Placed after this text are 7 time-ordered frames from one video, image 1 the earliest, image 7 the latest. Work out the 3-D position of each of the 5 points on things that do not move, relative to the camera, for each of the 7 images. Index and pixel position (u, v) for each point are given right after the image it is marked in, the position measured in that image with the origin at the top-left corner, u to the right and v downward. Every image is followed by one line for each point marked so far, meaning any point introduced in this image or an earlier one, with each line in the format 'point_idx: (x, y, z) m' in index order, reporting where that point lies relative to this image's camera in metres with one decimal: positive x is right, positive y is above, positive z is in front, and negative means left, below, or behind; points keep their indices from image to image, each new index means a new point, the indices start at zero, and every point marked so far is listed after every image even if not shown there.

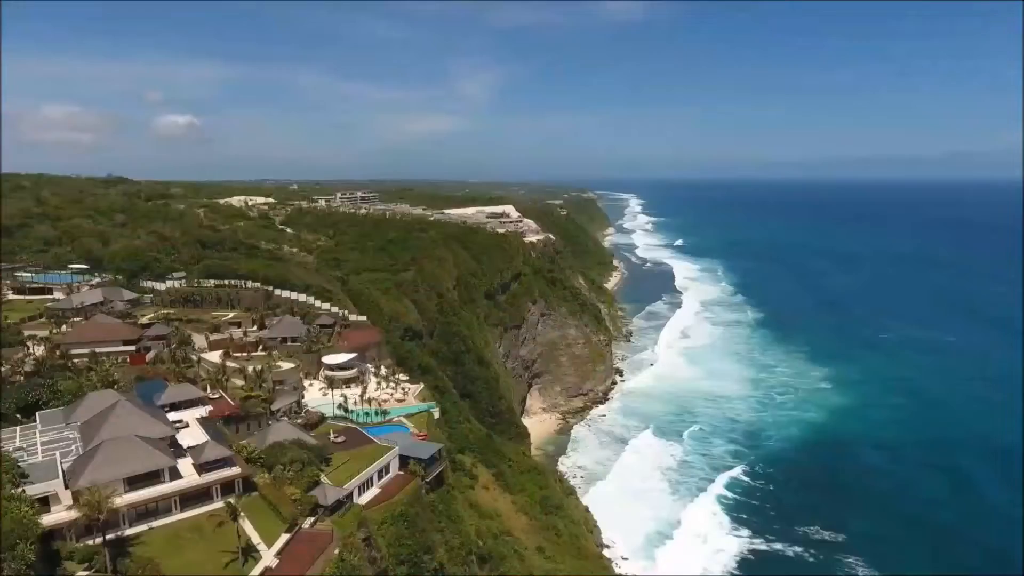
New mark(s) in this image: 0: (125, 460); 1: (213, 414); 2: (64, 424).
0: (-8.6, -3.9, +14.5) m
1: (-8.9, -3.8, +19.4) m
2: (-11.8, -3.6, +17.0) m
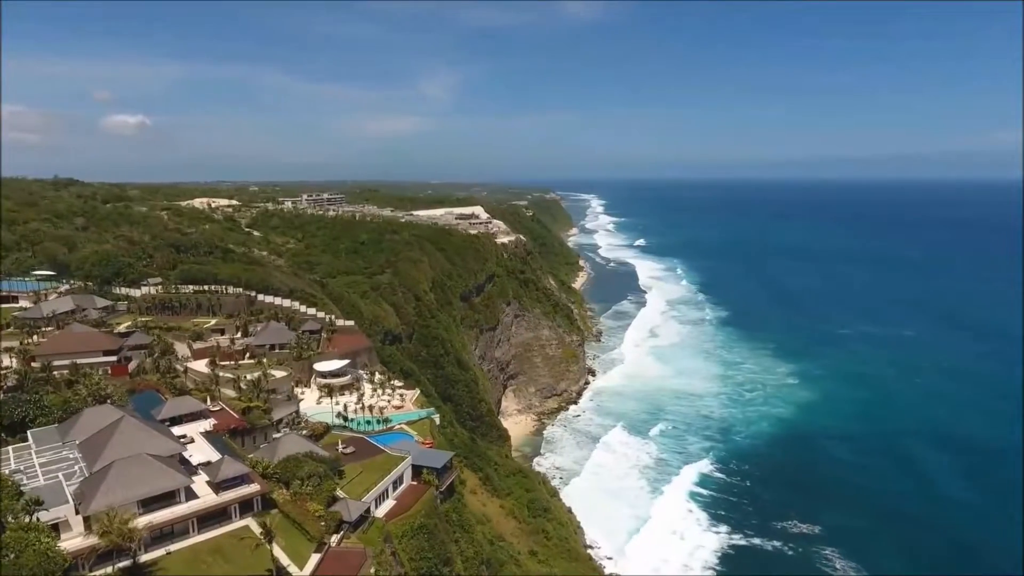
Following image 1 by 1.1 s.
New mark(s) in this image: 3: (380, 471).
0: (-7.8, -4.1, +13.6) m
1: (-8.3, -4.0, +18.5) m
2: (-11.1, -3.8, +15.9) m
3: (-3.8, -5.4, +18.9) m
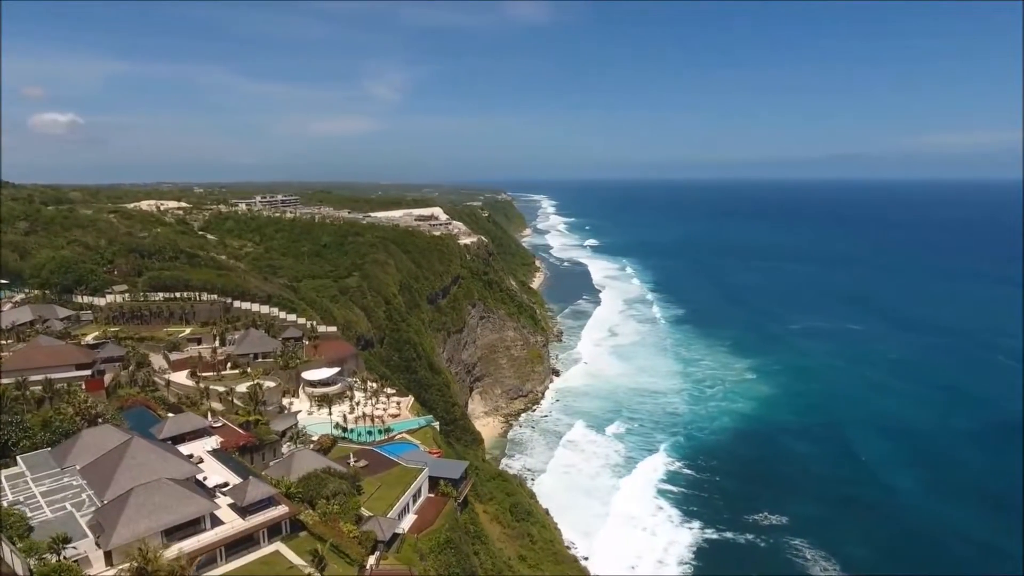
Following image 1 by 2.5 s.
0: (-6.7, -4.3, +12.5) m
1: (-7.6, -4.2, +17.3) m
2: (-10.2, -4.1, +14.5) m
3: (-3.1, -5.5, +18.1) m
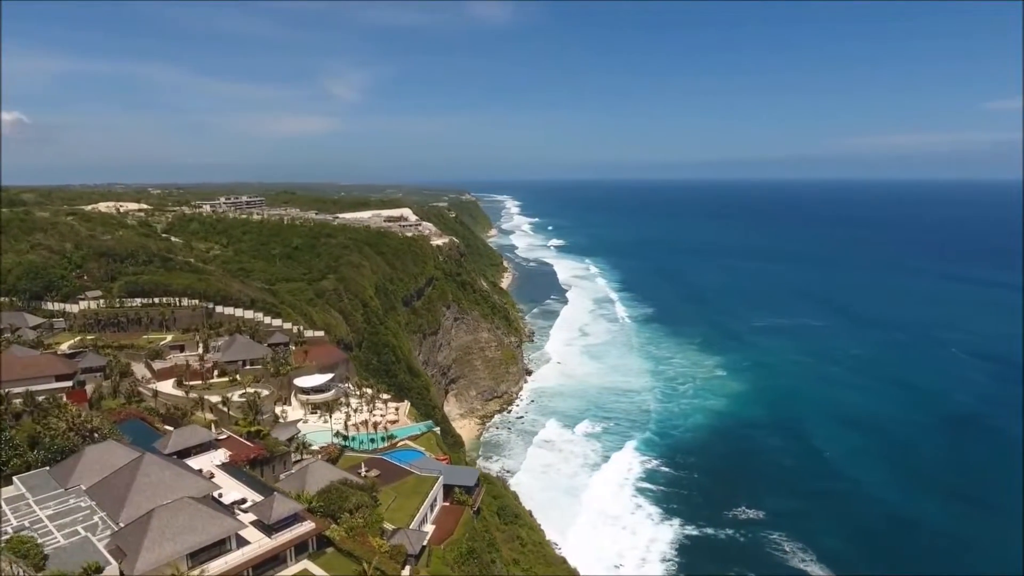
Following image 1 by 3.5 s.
0: (-5.9, -4.4, +11.7) m
1: (-7.1, -4.3, +16.5) m
2: (-9.4, -4.2, +13.5) m
3: (-2.6, -5.6, +17.5) m
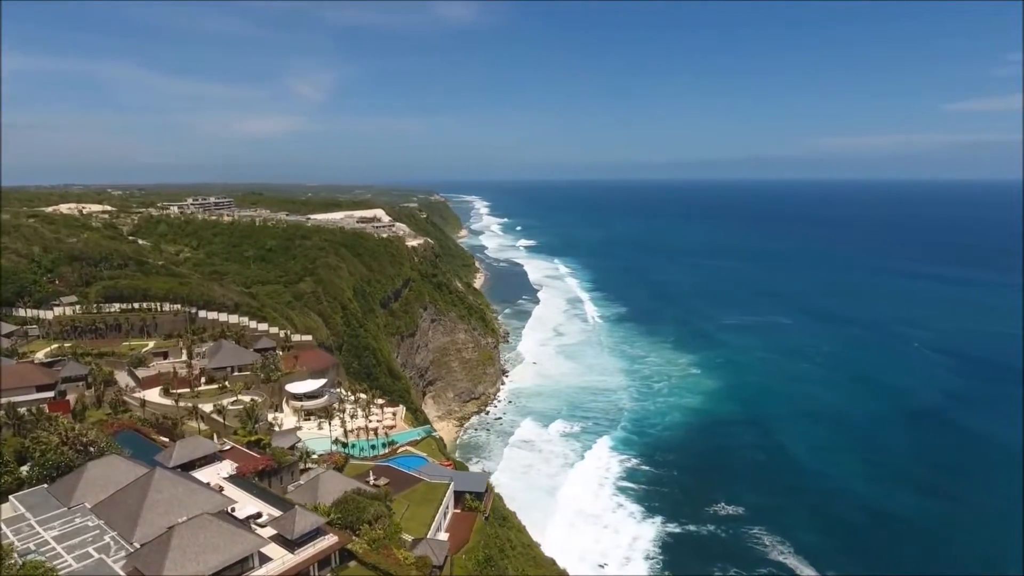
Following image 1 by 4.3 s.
0: (-5.2, -4.5, +11.2) m
1: (-6.6, -4.4, +15.8) m
2: (-8.9, -4.4, +12.8) m
3: (-2.2, -5.7, +17.1) m
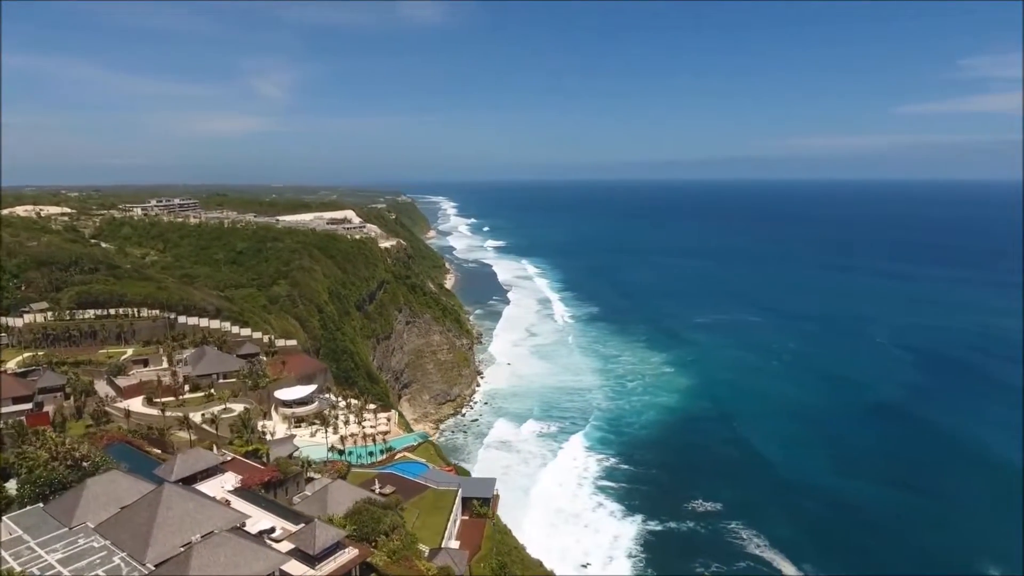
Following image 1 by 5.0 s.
0: (-4.6, -4.6, +10.6) m
1: (-6.3, -4.5, +15.2) m
2: (-8.3, -4.5, +12.1) m
3: (-1.9, -5.7, +16.7) m
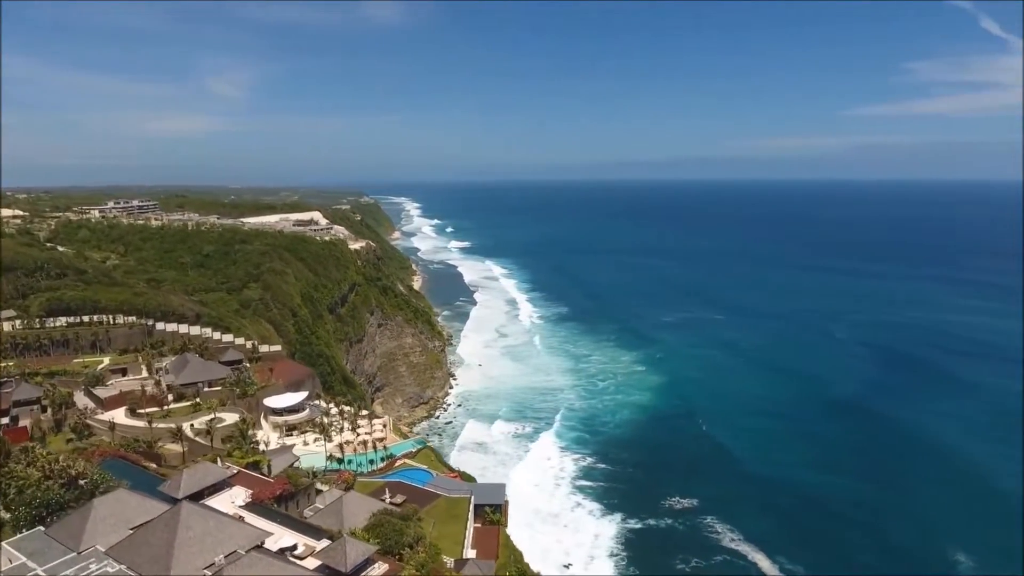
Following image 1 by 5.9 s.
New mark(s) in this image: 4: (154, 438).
0: (-3.8, -4.7, +10.0) m
1: (-5.8, -4.6, +14.5) m
2: (-7.7, -4.6, +11.3) m
3: (-1.4, -5.8, +16.2) m
4: (-10.7, -4.6, +19.7) m
